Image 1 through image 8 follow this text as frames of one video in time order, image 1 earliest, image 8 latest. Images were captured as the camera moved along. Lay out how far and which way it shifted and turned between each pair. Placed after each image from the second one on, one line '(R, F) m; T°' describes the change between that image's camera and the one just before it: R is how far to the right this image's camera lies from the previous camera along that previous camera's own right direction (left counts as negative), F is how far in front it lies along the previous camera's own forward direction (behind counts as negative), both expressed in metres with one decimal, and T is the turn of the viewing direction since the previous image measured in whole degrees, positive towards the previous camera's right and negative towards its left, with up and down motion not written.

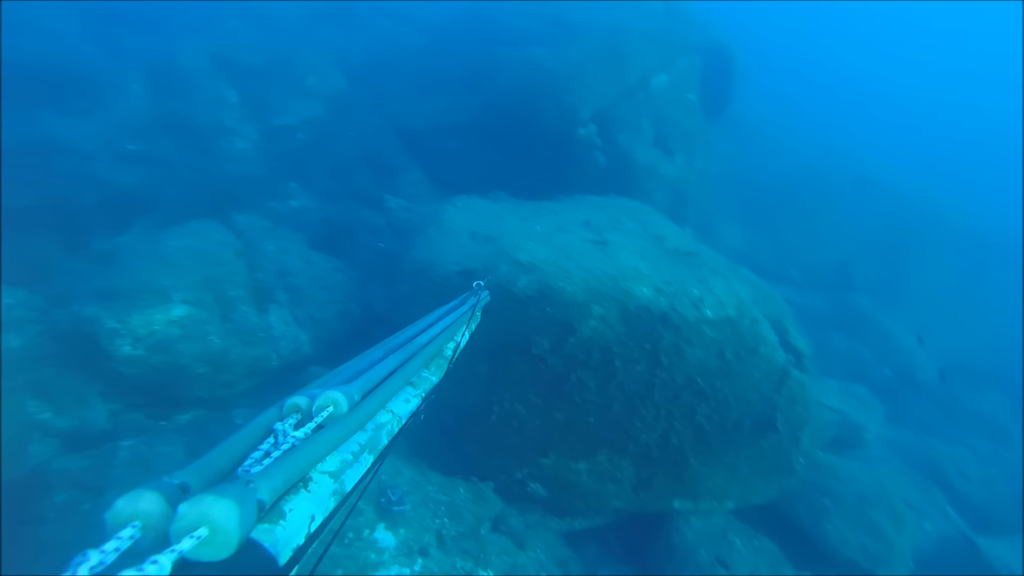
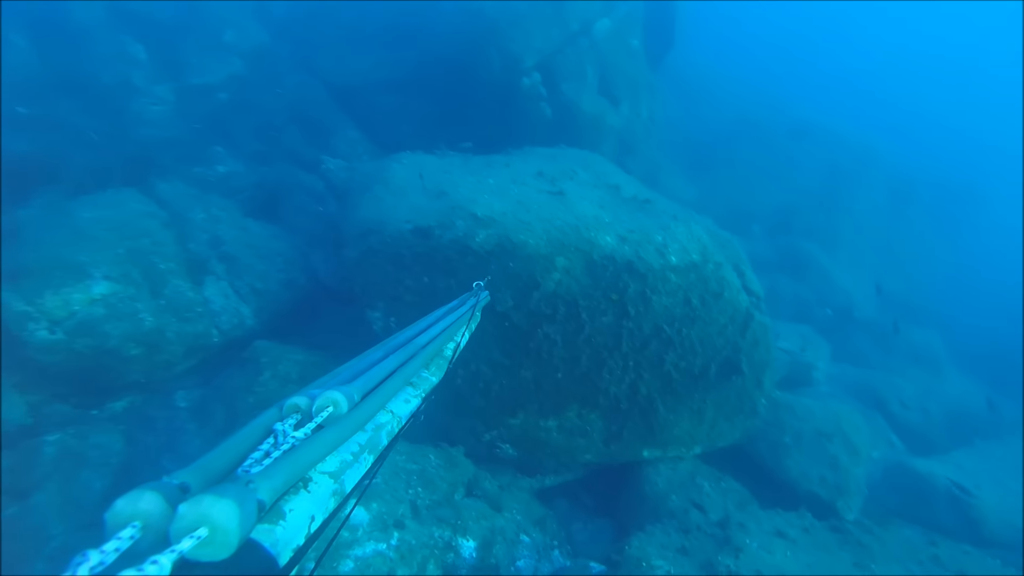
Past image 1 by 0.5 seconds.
(+2.4, +0.7) m; -13°
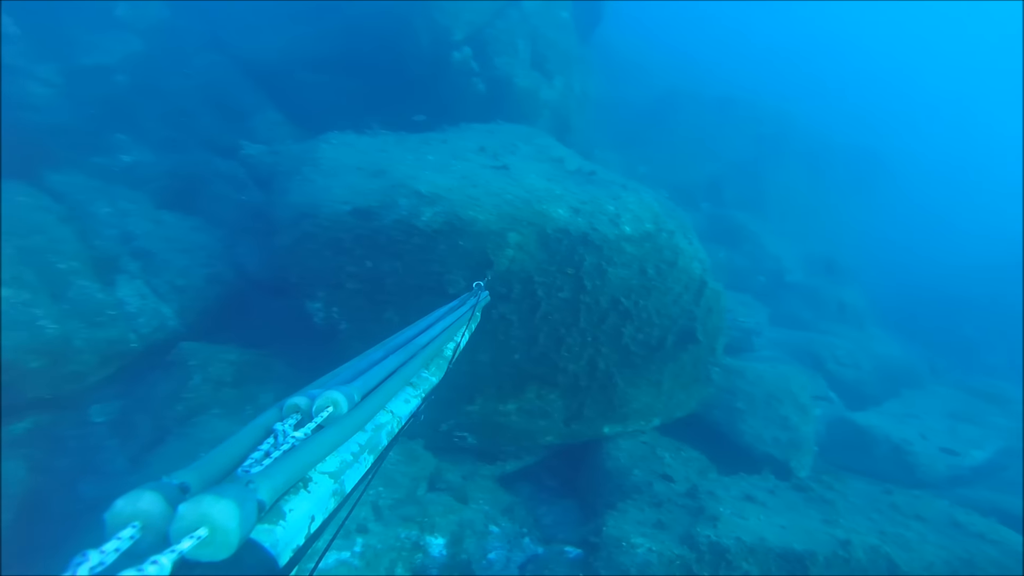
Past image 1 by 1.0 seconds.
(-0.2, +0.4) m; +6°
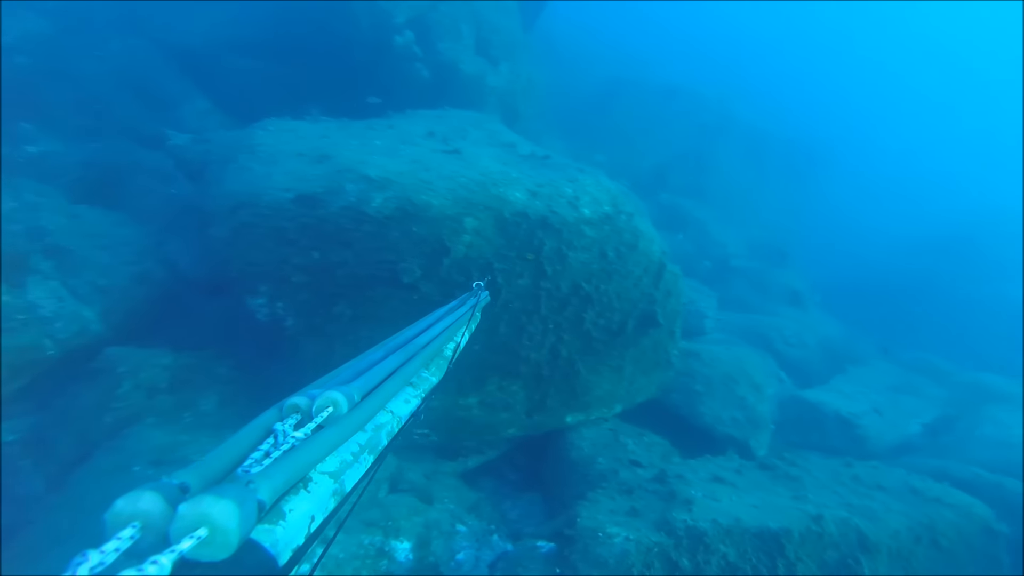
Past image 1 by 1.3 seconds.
(-0.1, +0.3) m; +5°
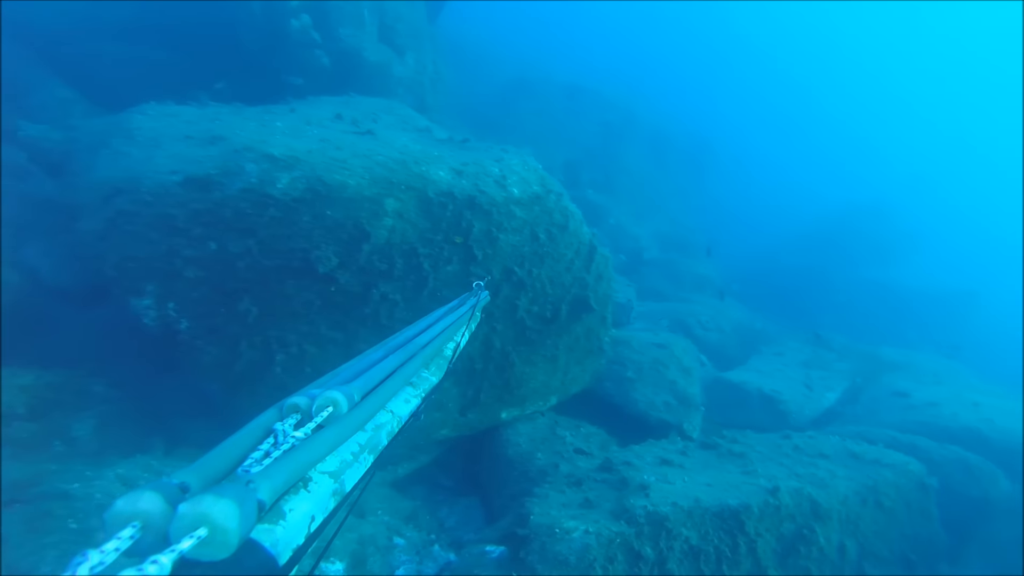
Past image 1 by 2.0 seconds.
(-0.2, +0.5) m; +9°
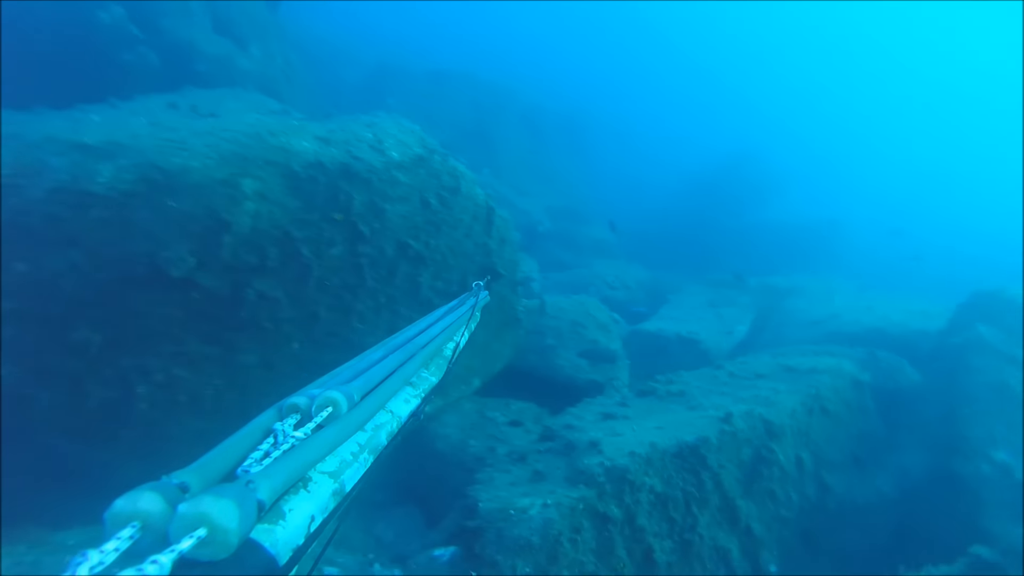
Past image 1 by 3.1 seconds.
(-0.1, +0.6) m; +10°
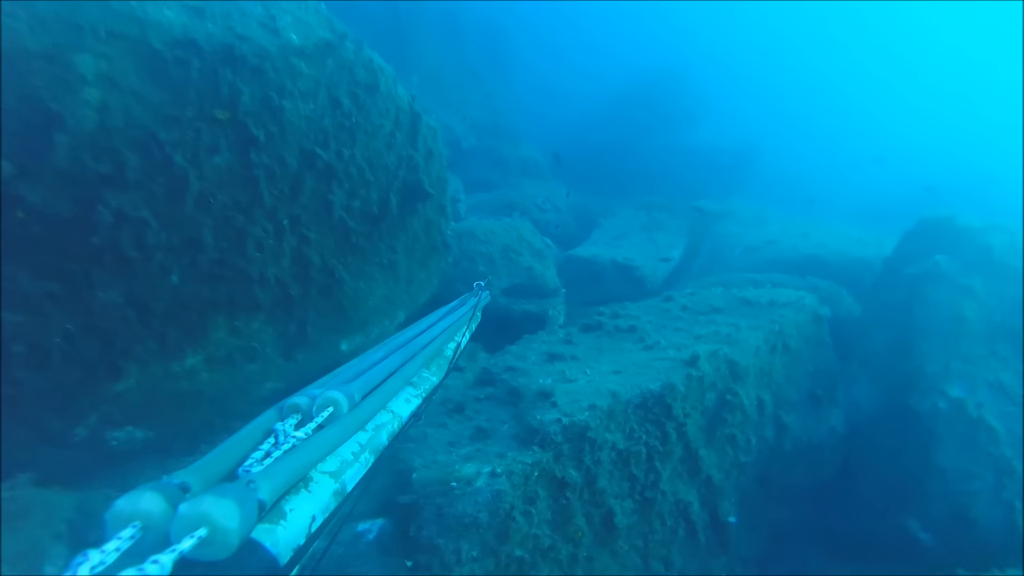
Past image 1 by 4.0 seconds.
(-0.1, +0.8) m; +8°
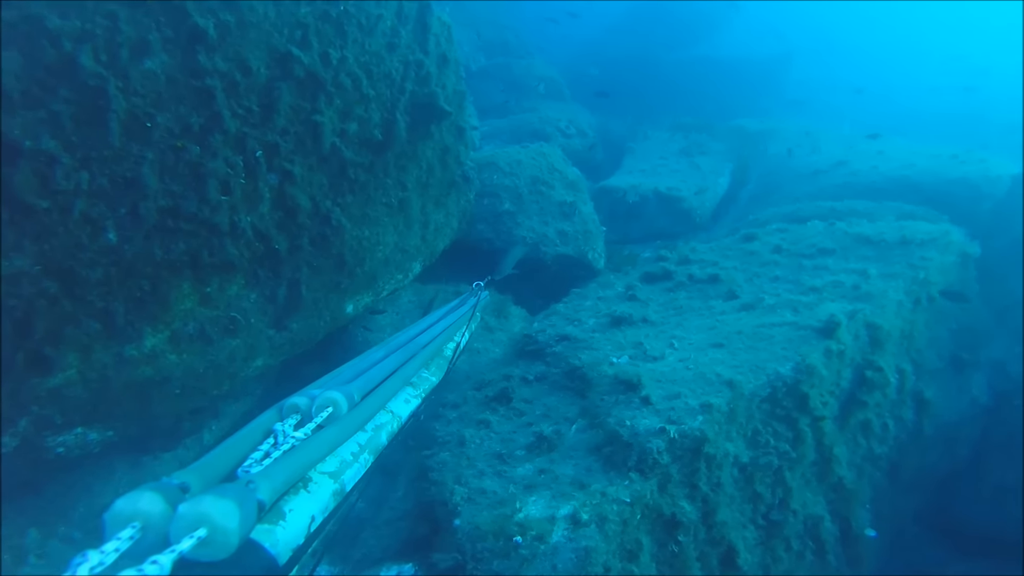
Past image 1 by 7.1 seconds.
(-0.3, +1.2) m; -1°
